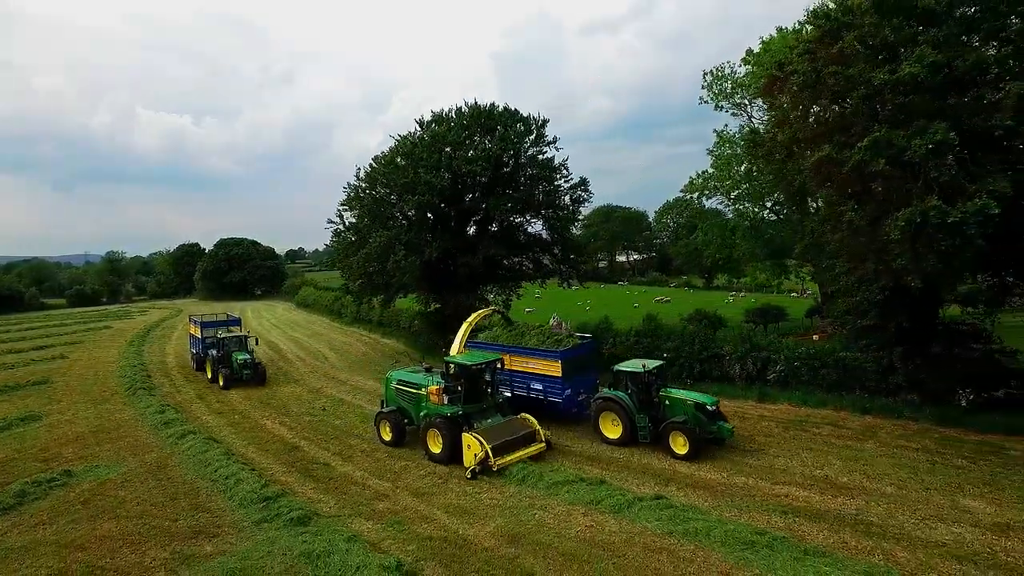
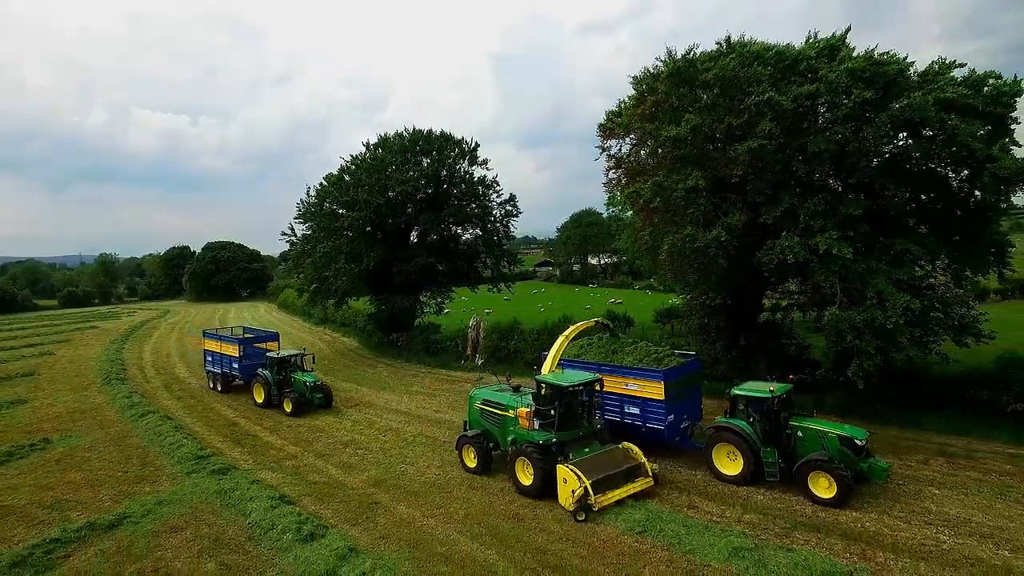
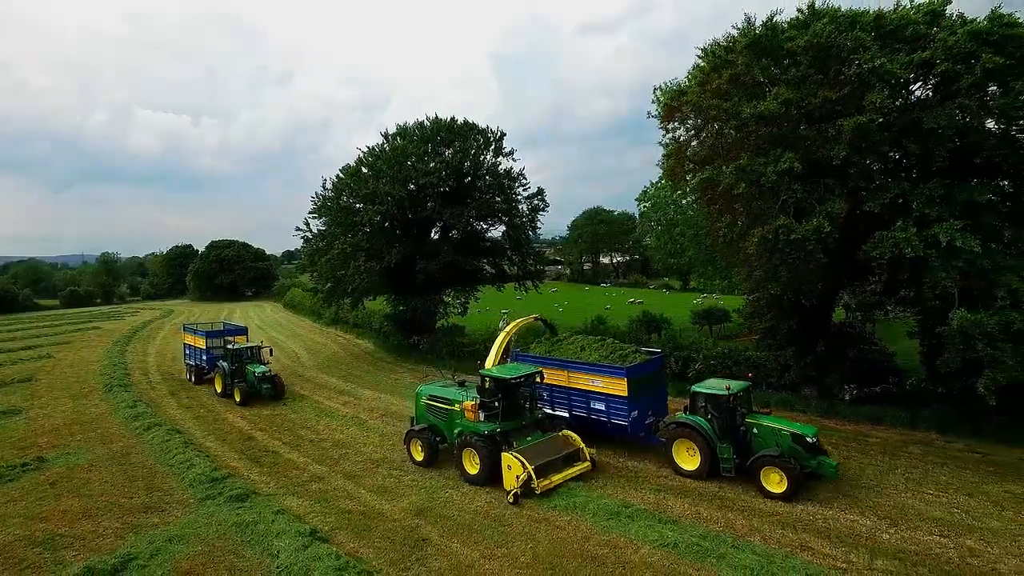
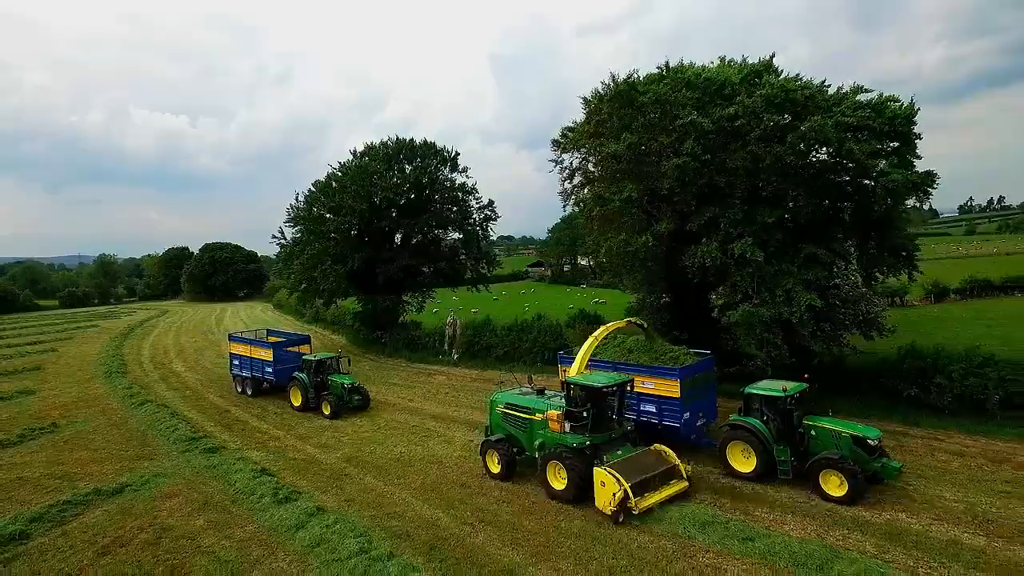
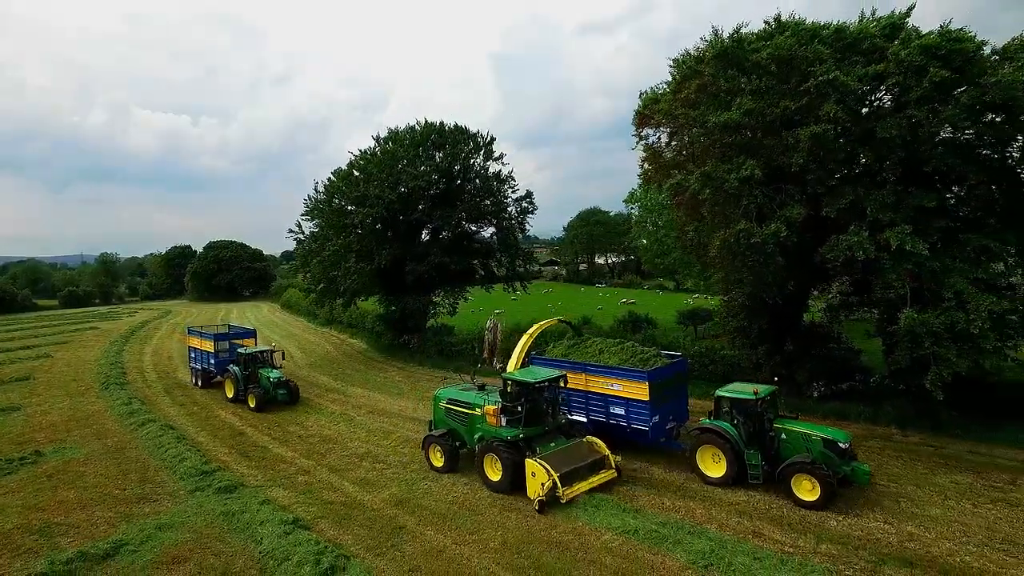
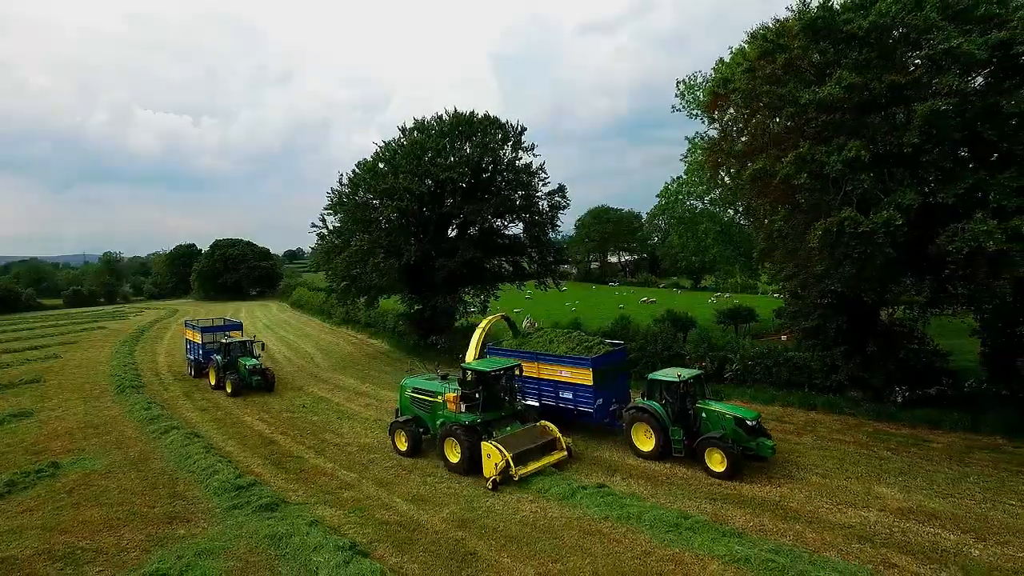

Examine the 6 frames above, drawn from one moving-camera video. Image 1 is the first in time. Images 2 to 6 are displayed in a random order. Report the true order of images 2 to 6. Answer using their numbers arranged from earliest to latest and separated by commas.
6, 3, 5, 2, 4
